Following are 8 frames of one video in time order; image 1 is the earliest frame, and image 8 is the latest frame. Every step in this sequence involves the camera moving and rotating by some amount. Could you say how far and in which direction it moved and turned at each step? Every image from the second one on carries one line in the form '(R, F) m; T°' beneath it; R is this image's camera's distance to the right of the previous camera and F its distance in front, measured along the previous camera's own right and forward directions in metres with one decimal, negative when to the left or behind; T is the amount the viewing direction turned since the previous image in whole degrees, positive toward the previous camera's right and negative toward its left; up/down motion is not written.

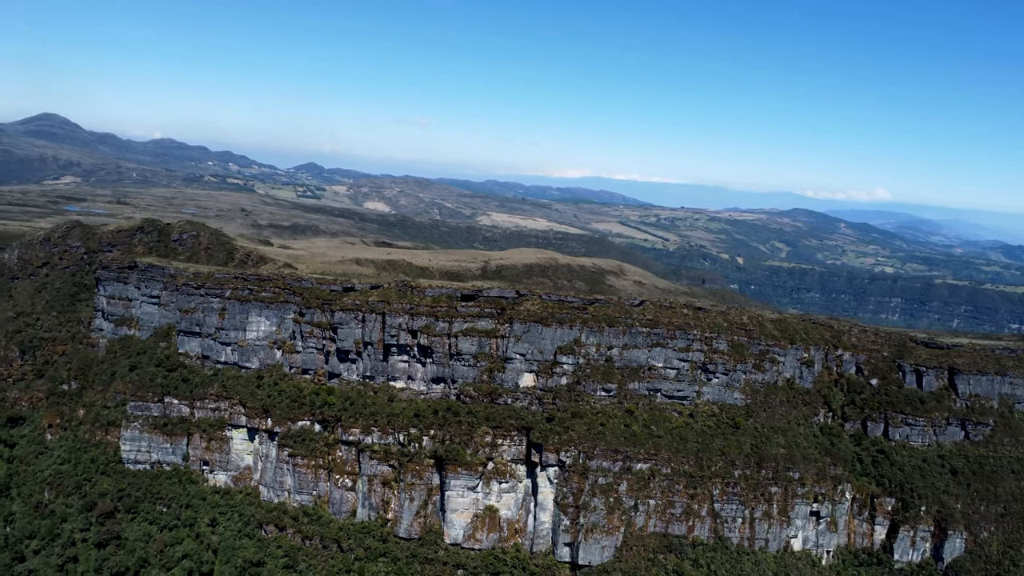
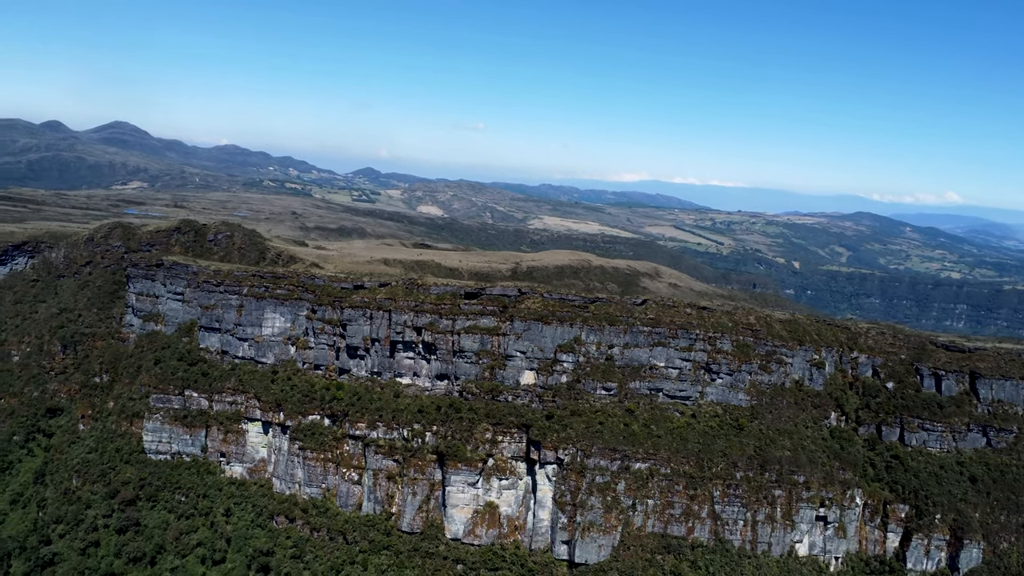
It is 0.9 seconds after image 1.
(+1.9, 0.0) m; -3°
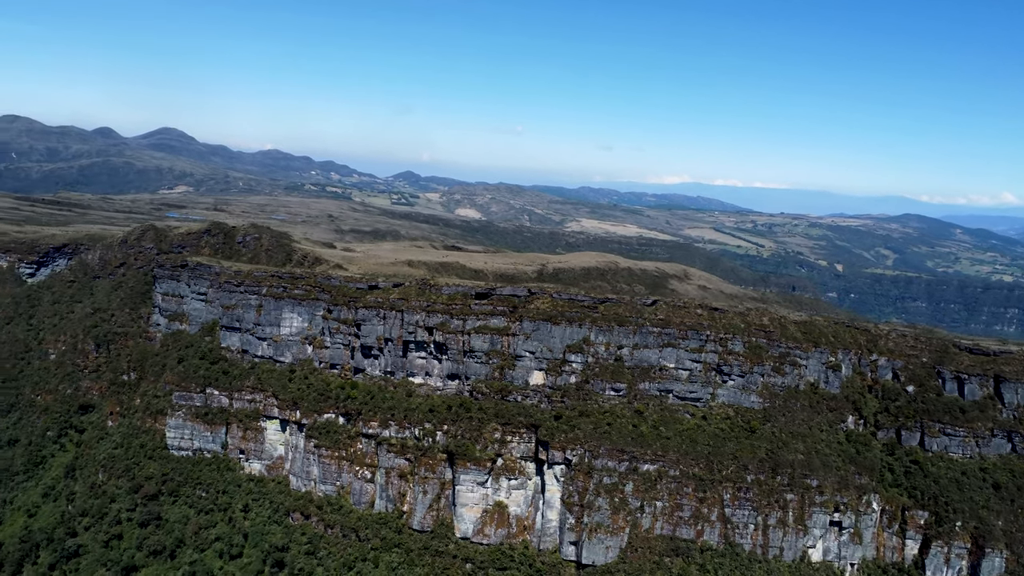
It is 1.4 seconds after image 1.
(+1.0, 0.0) m; -3°
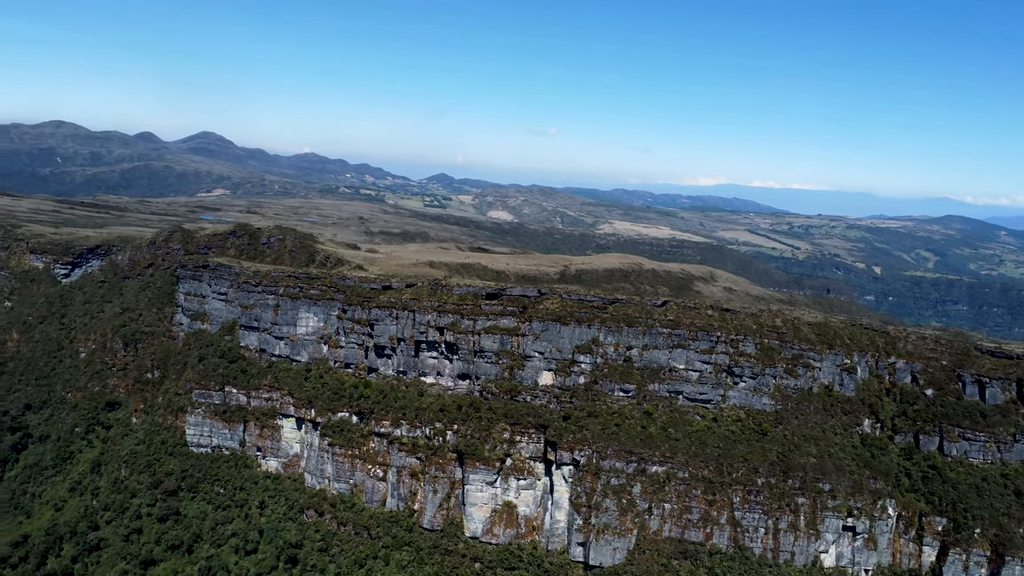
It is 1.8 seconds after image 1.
(+0.8, 0.0) m; -2°
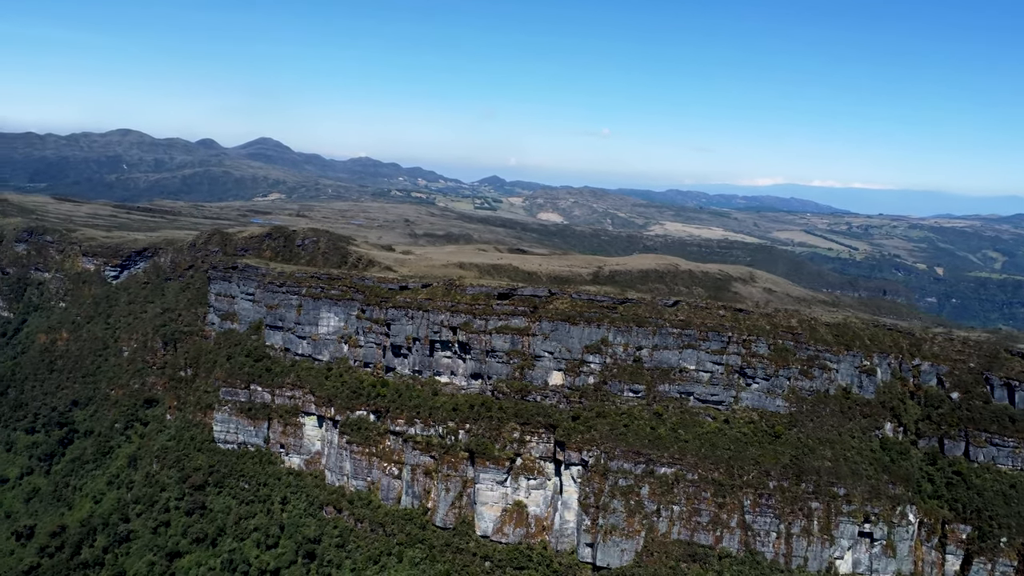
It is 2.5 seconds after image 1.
(+1.5, 0.0) m; -3°
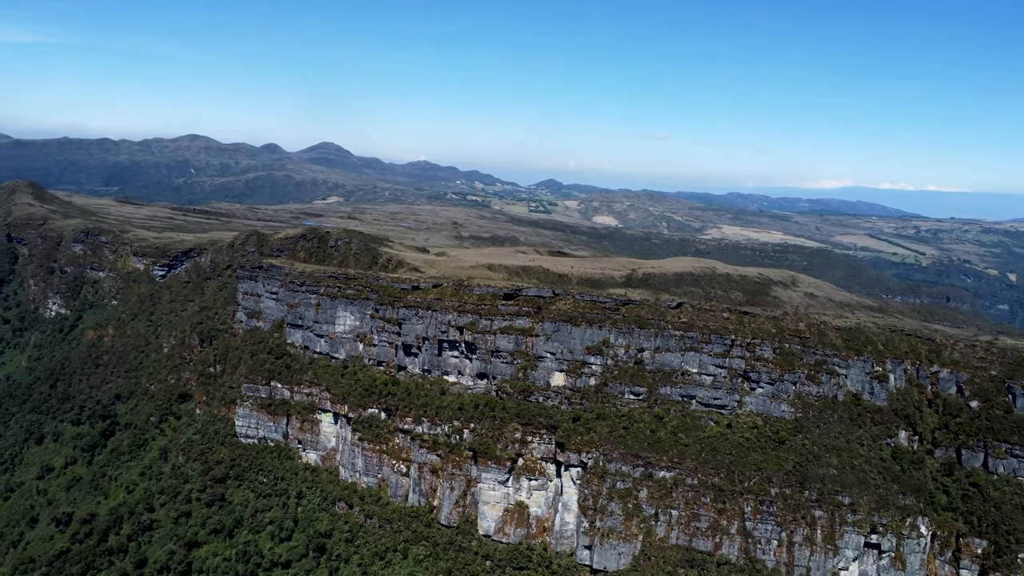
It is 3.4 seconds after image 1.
(+2.0, 0.0) m; -4°
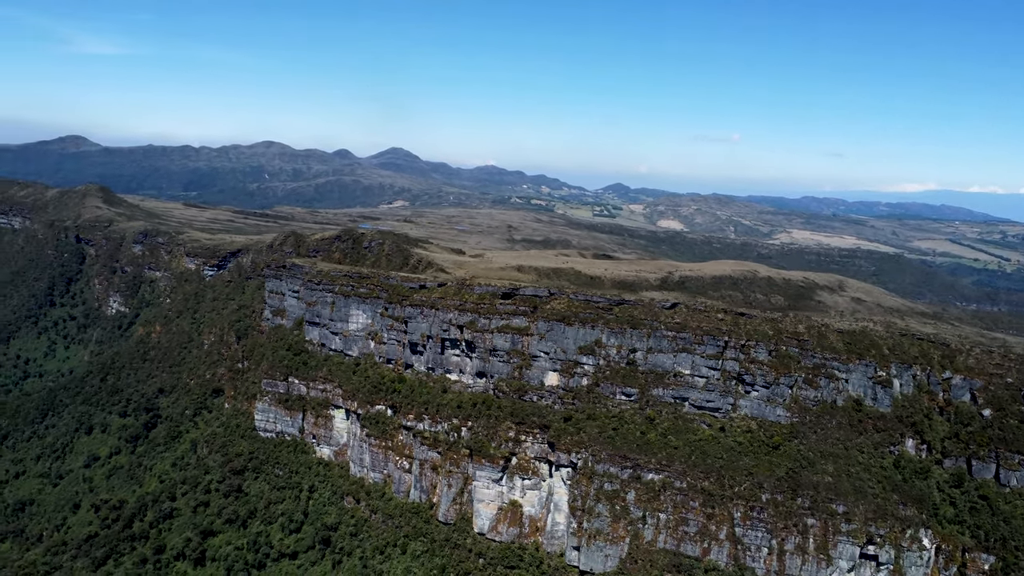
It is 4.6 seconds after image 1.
(+2.7, 0.0) m; -4°
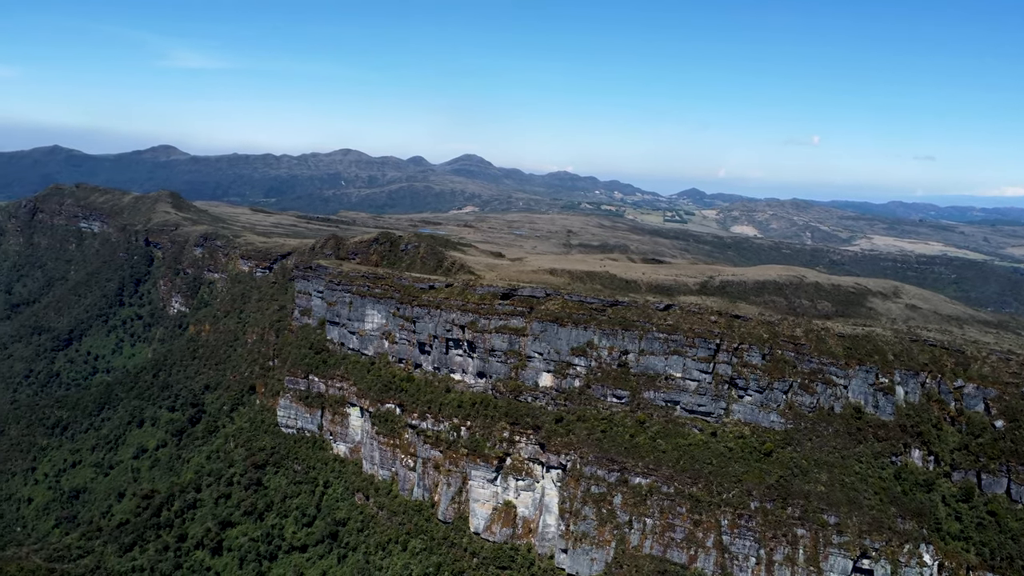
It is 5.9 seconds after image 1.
(+3.0, 0.0) m; -5°
